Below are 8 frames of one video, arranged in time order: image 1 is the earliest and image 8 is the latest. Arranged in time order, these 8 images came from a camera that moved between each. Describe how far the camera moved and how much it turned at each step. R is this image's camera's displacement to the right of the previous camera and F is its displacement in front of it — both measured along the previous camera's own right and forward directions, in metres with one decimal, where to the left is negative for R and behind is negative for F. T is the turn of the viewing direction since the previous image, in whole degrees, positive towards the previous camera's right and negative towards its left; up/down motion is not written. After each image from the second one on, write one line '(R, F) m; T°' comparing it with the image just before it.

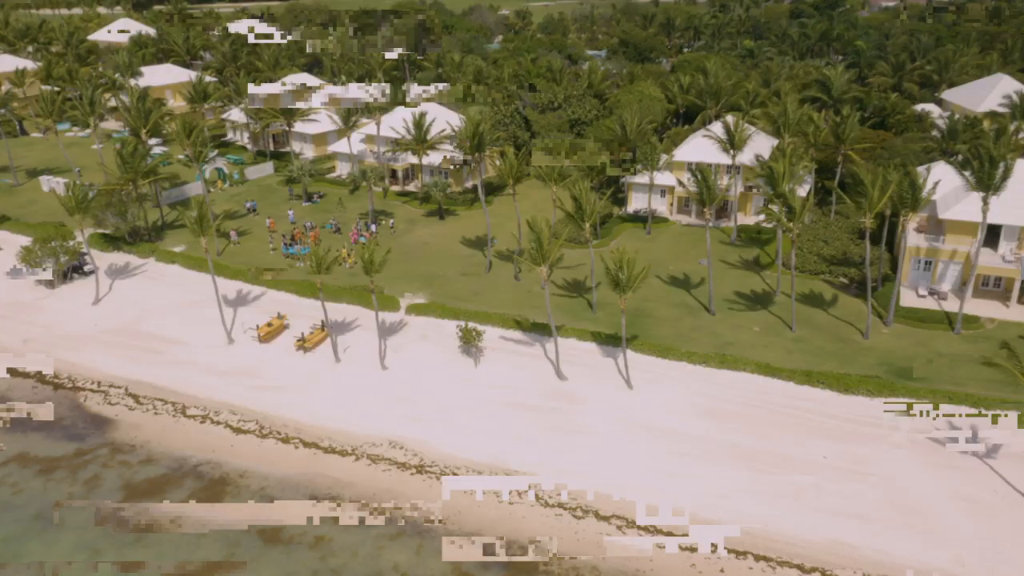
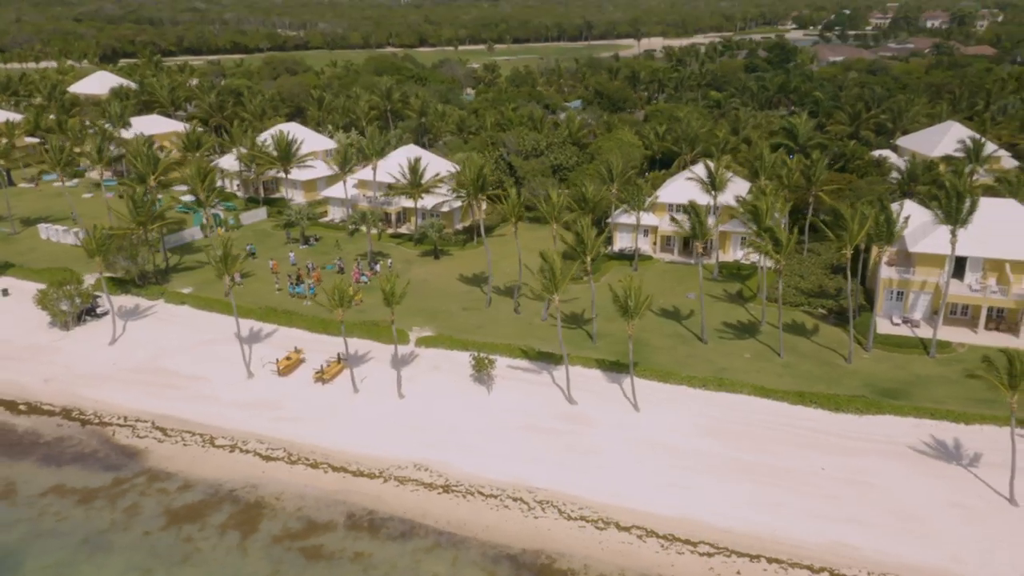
(-2.0, -1.8) m; +3°
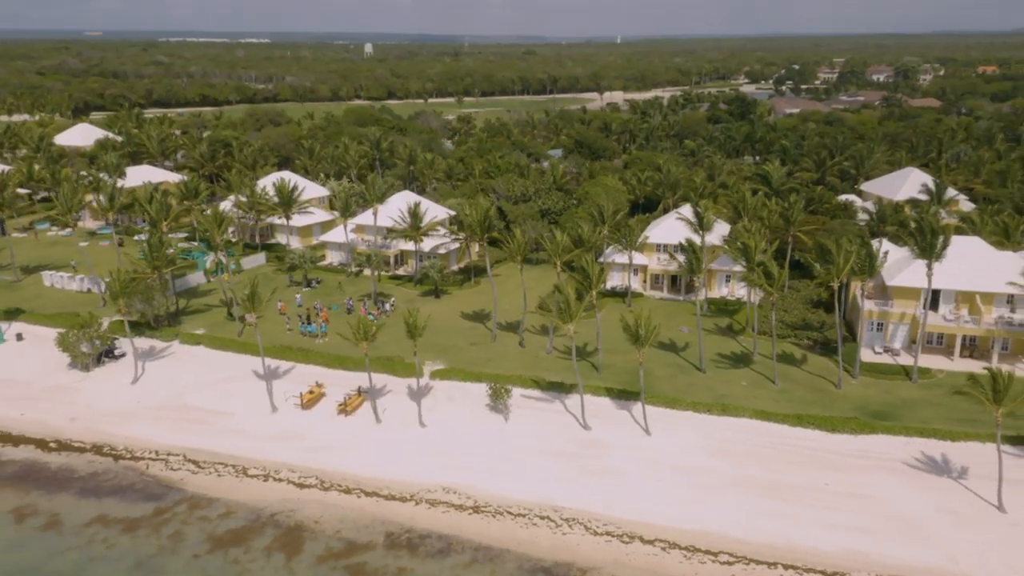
(-2.2, -1.9) m; +3°
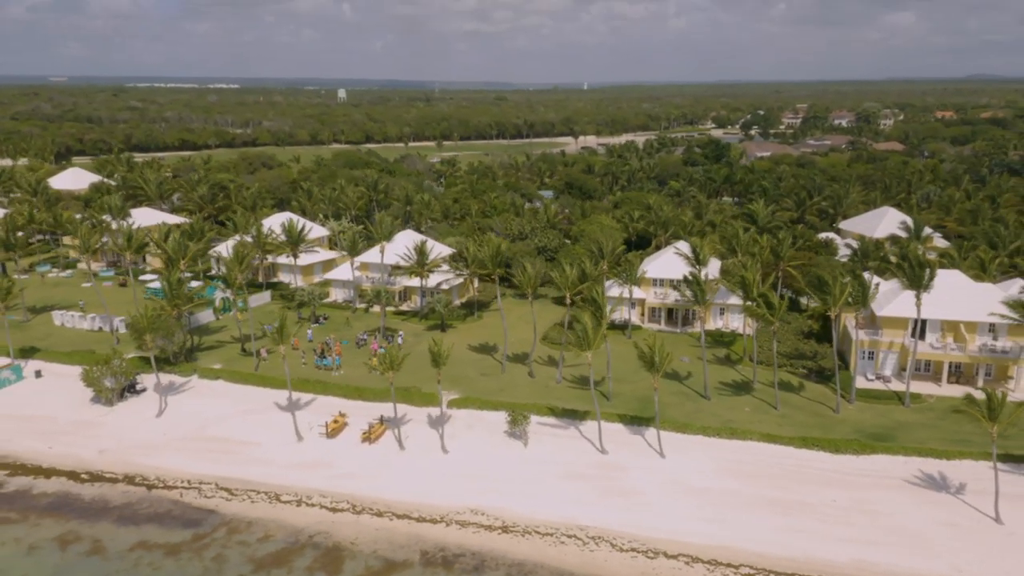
(-2.0, -1.6) m; +2°
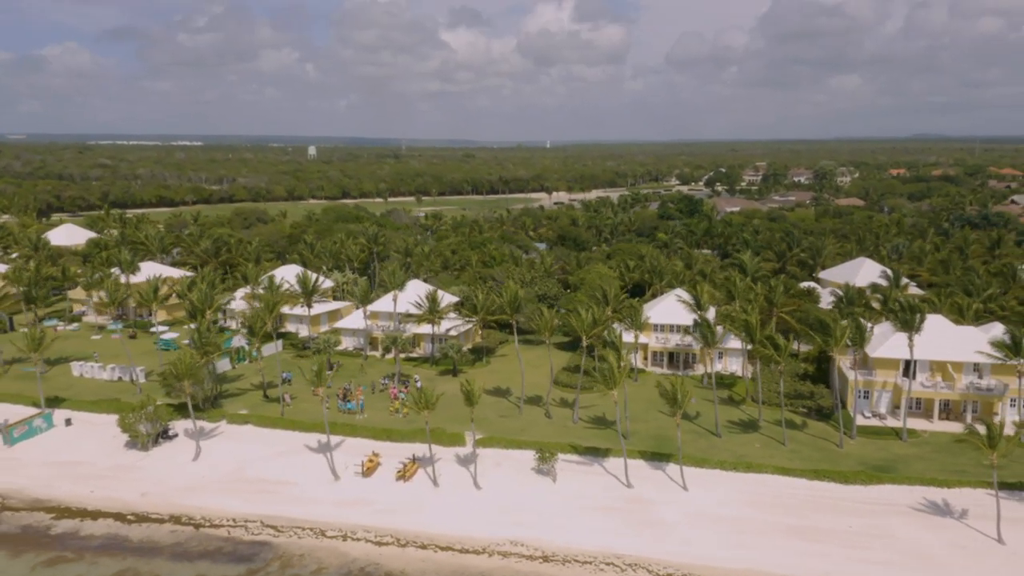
(-2.8, -2.1) m; +3°
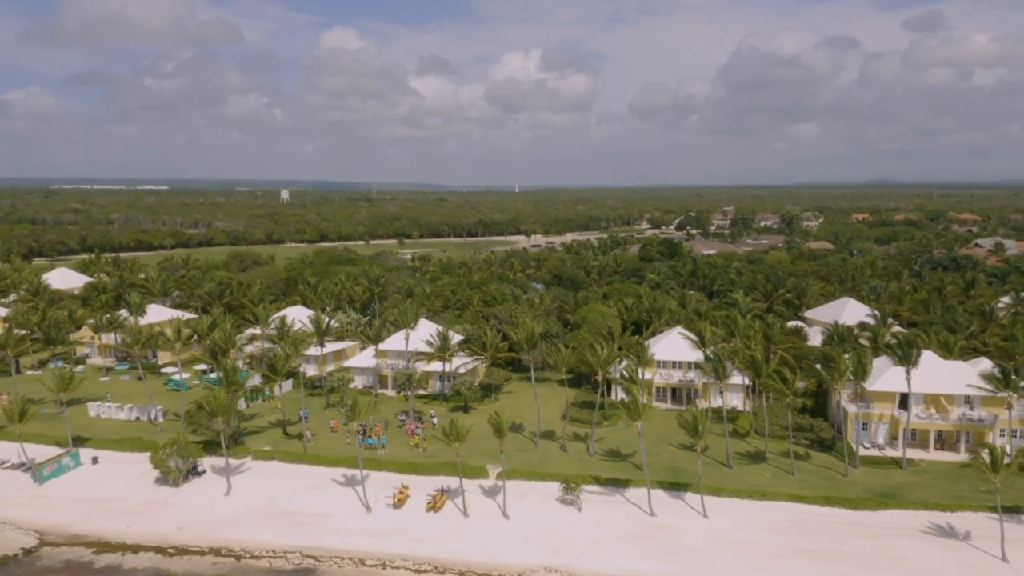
(-2.6, -1.8) m; +2°
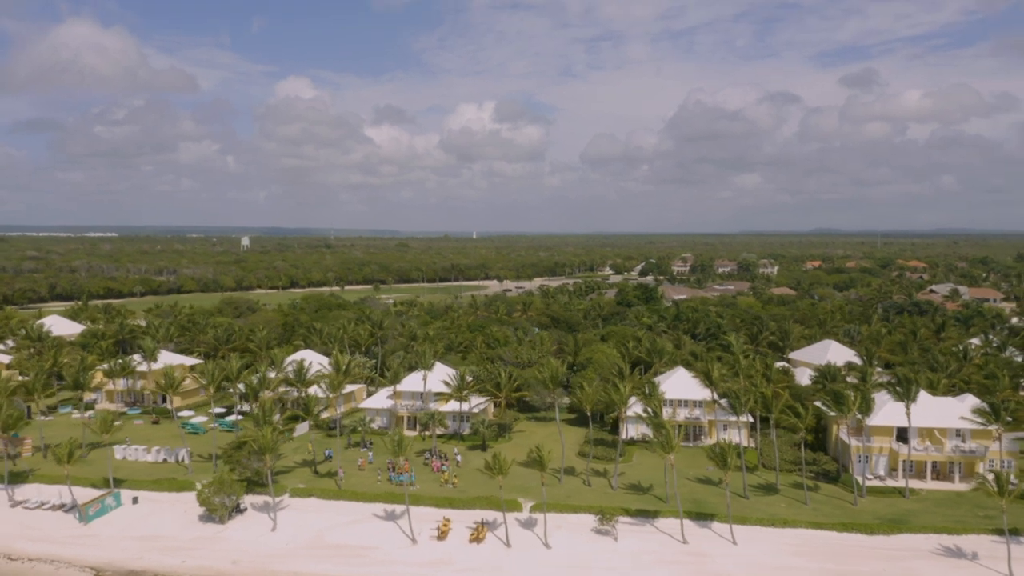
(-4.0, -2.3) m; +3°
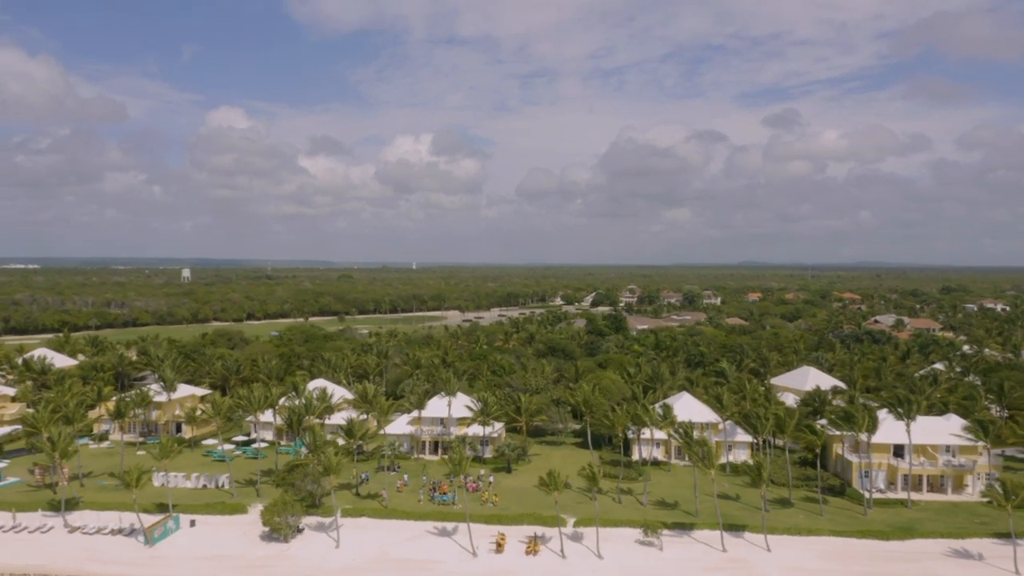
(-5.9, -2.8) m; +5°
